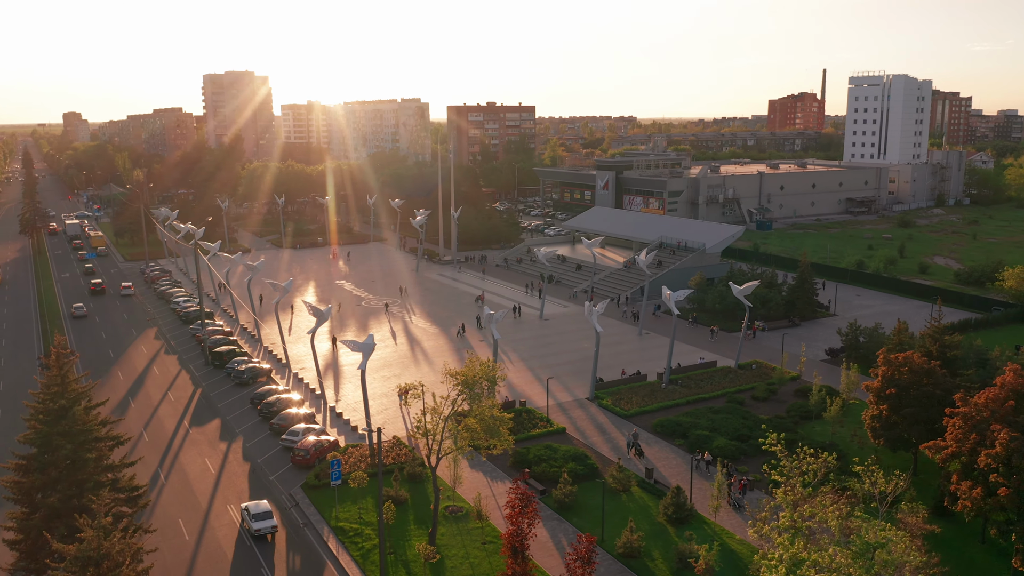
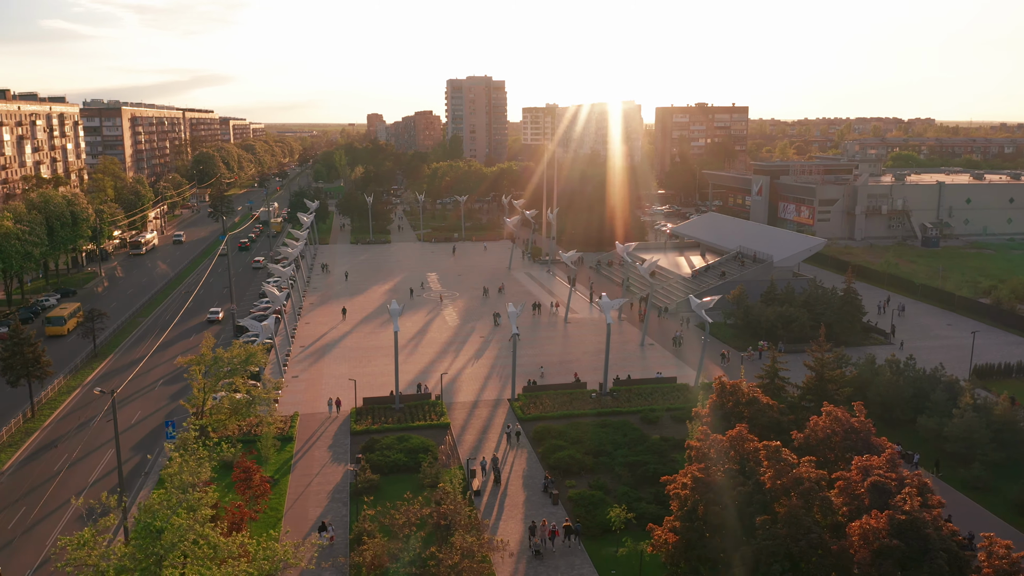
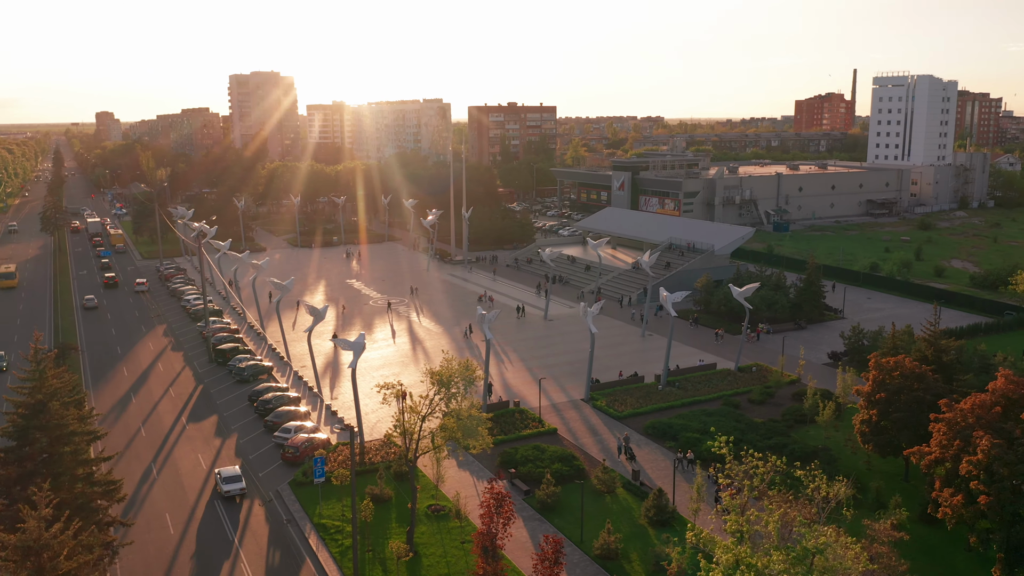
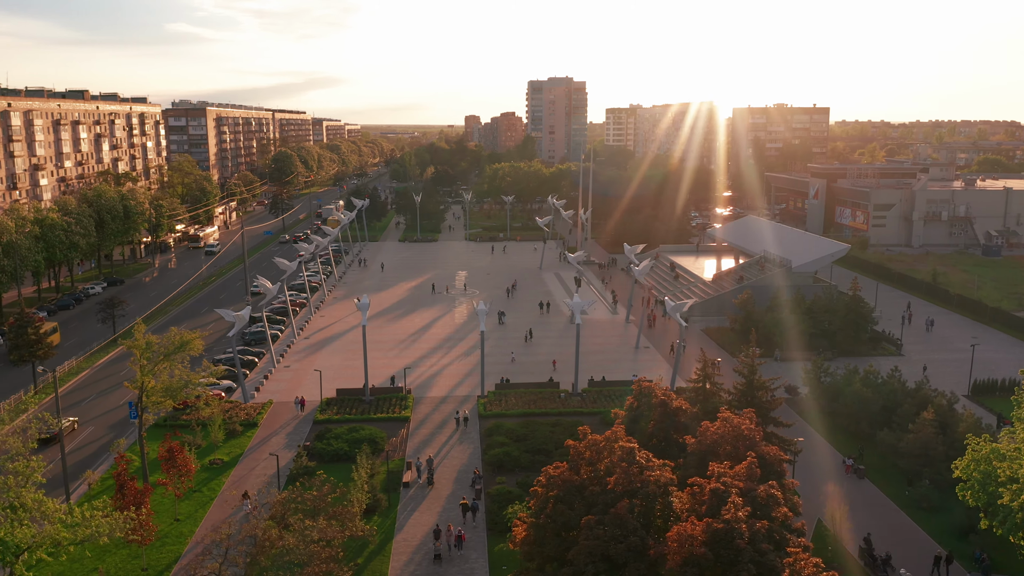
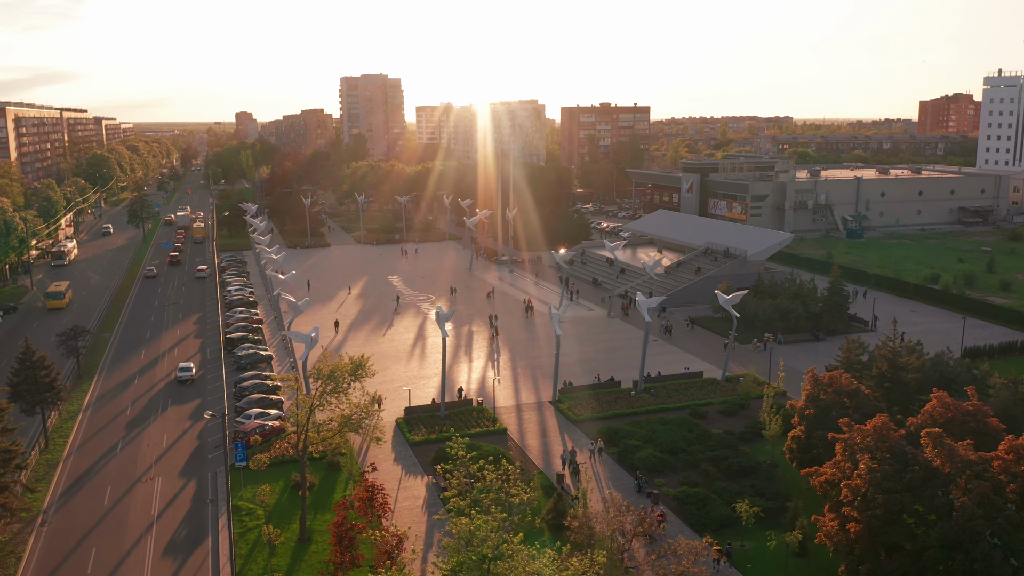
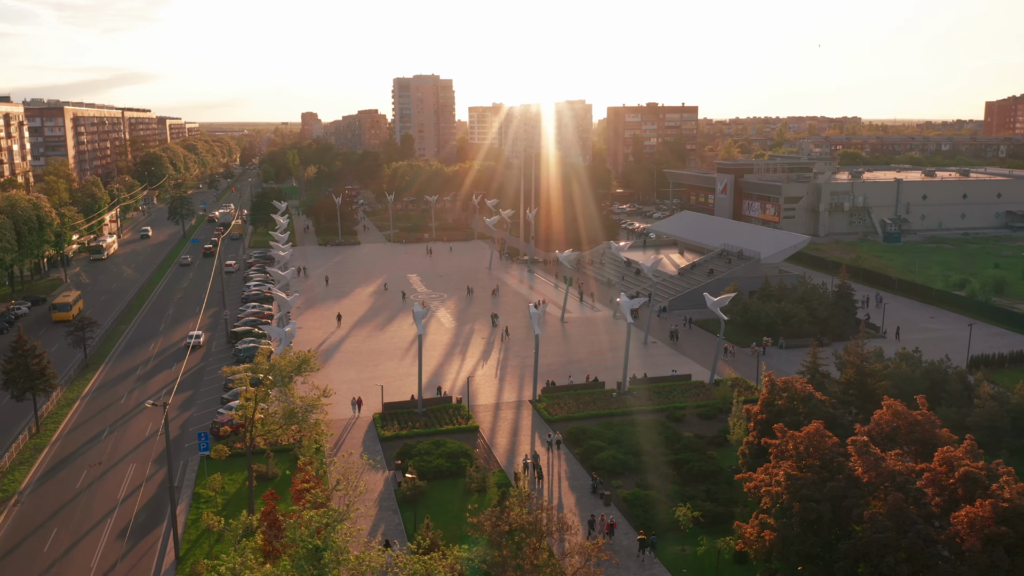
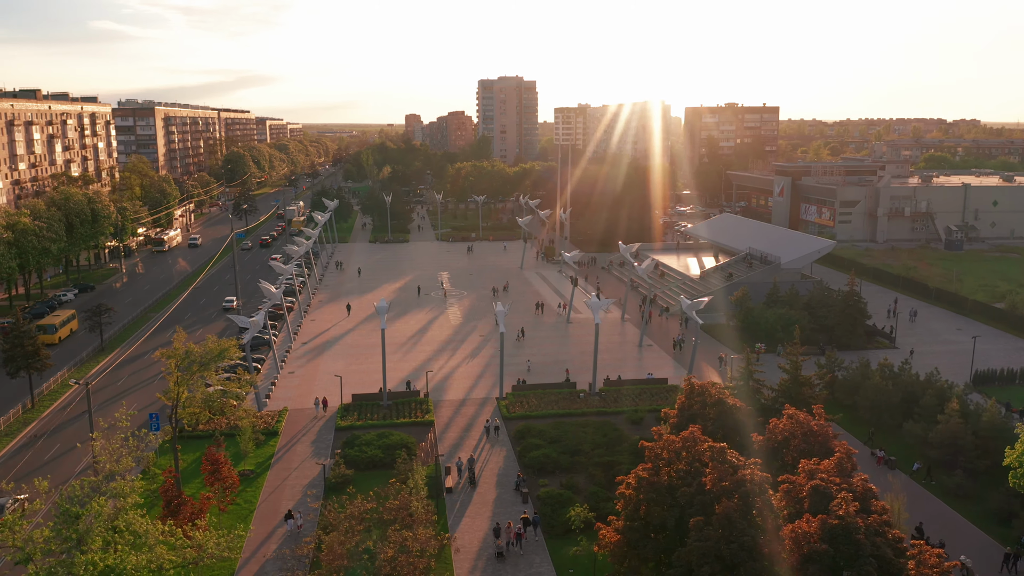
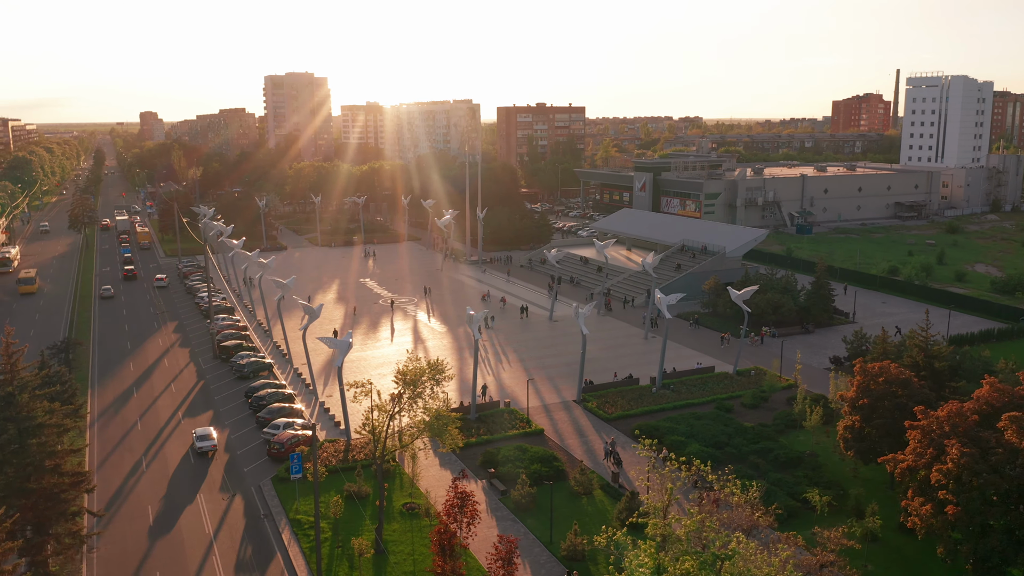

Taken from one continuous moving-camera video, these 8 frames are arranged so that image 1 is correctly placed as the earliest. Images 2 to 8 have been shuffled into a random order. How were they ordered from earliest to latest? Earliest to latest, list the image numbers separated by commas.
3, 8, 5, 6, 2, 7, 4
